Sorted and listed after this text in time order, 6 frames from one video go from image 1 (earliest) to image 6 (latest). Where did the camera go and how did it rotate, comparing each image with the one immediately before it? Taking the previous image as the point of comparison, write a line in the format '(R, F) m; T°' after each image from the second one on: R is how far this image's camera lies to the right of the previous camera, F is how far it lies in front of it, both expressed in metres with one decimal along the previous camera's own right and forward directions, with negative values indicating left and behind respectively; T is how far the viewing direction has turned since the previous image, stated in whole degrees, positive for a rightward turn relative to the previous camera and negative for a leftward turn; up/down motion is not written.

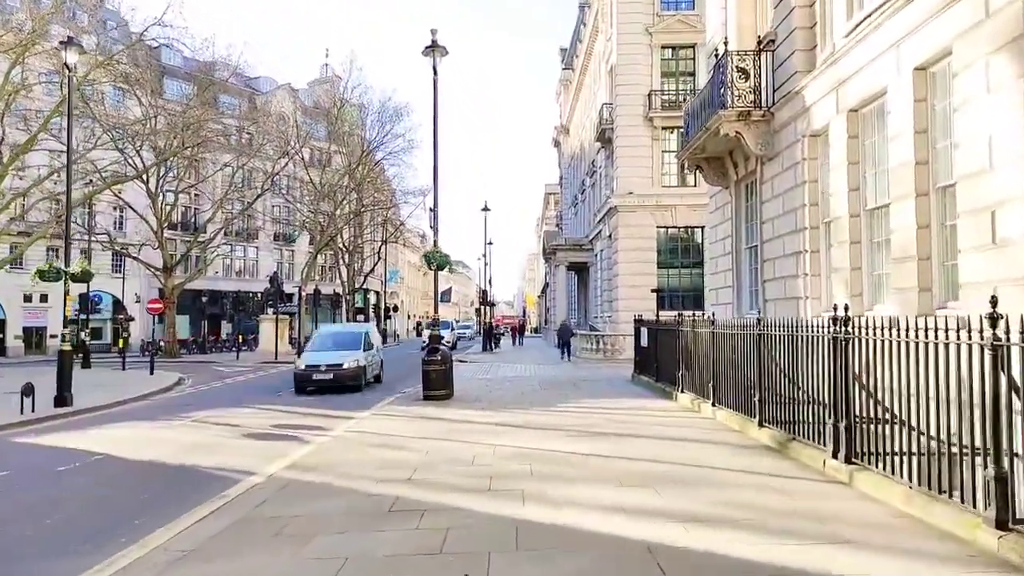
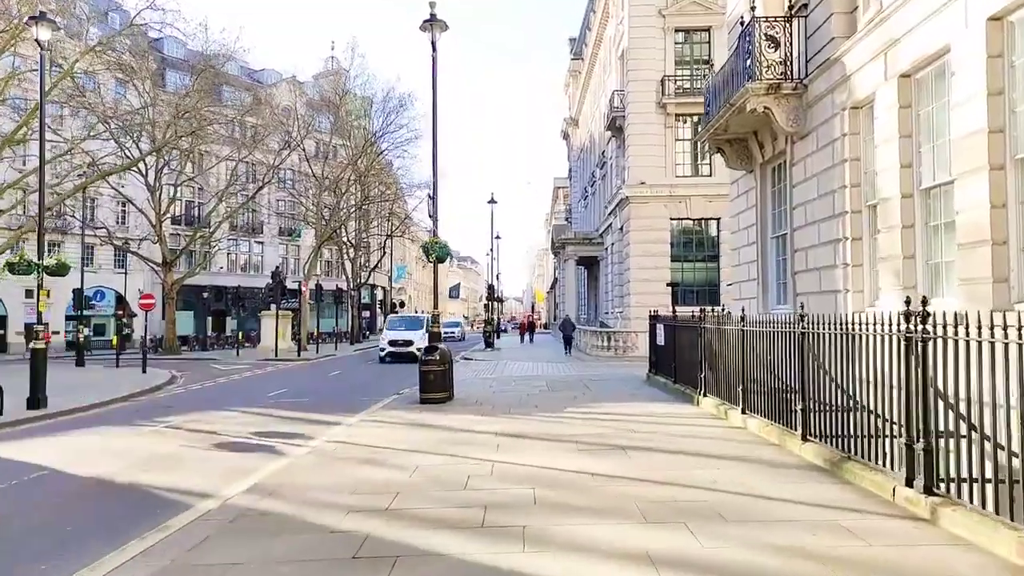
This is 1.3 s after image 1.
(+0.1, +1.3) m; -1°
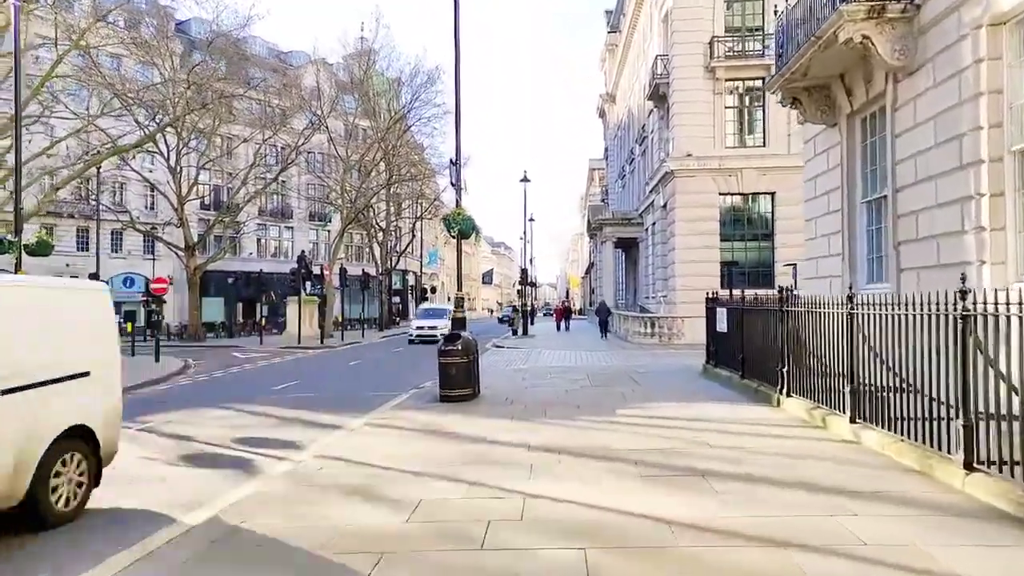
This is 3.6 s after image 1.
(0.0, +2.3) m; -3°
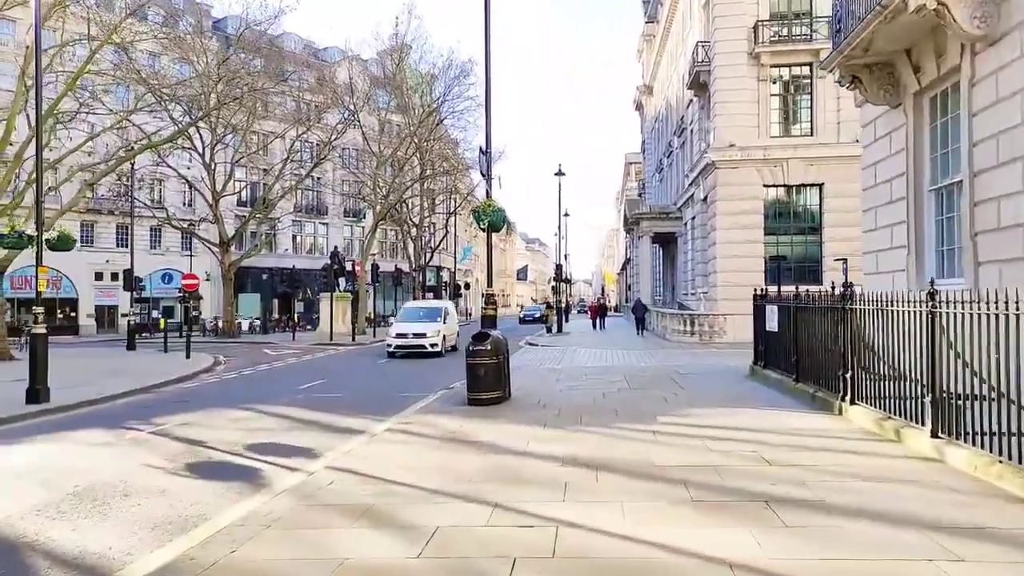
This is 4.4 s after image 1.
(0.0, +0.8) m; -3°
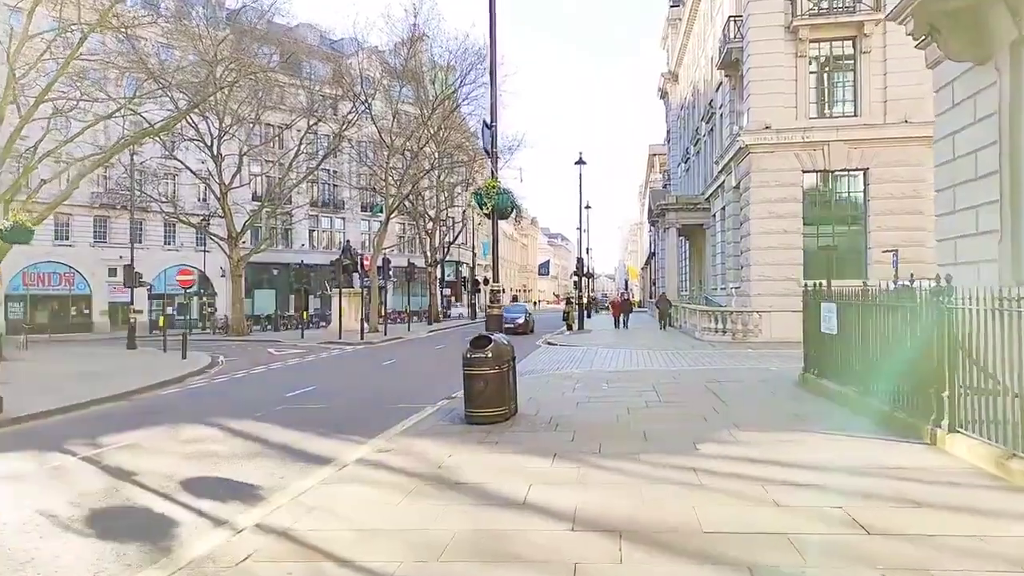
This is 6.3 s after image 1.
(+0.2, +1.9) m; -2°
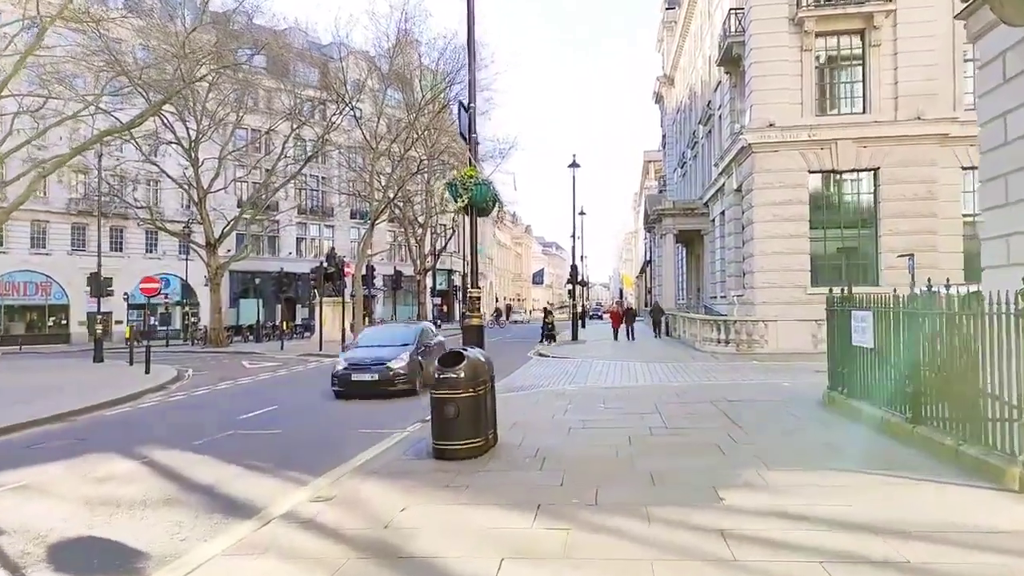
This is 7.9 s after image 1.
(+0.2, +1.6) m; 0°
